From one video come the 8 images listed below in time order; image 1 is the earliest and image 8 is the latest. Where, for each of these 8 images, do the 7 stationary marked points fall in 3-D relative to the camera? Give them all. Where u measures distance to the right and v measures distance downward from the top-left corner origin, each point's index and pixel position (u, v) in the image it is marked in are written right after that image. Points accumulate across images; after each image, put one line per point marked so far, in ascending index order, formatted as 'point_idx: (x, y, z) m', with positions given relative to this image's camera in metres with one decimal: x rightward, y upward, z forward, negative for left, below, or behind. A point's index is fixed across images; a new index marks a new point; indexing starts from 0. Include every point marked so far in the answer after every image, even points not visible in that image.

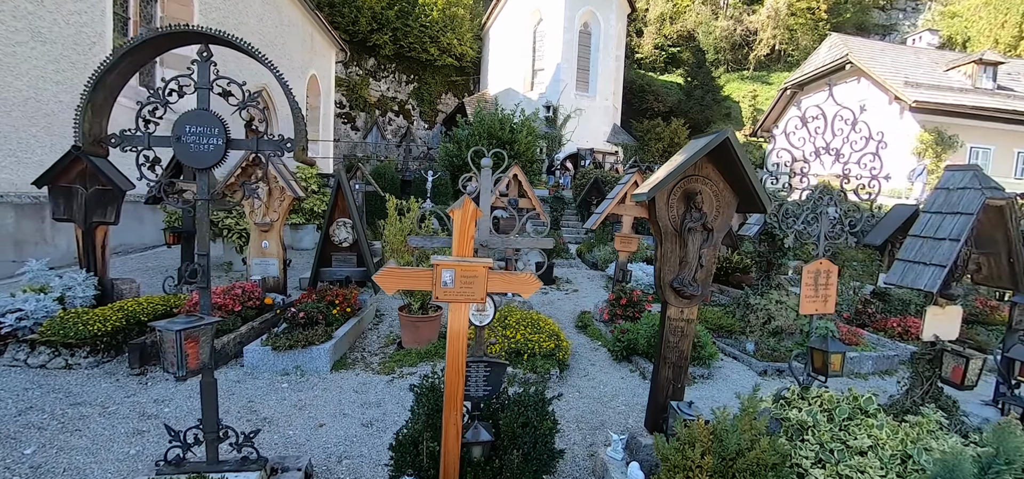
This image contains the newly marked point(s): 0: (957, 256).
0: (+3.0, -0.1, +3.1) m
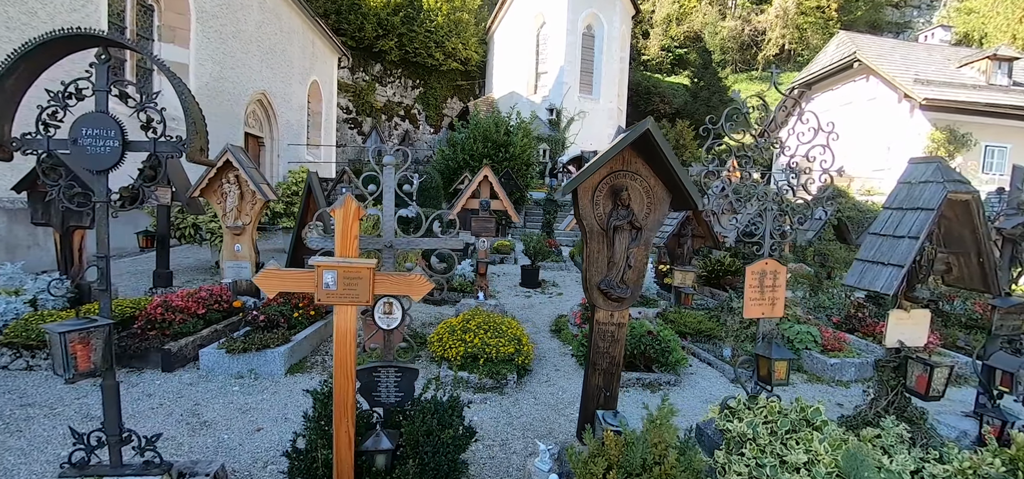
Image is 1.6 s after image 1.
0: (+2.5, -0.1, +2.9) m
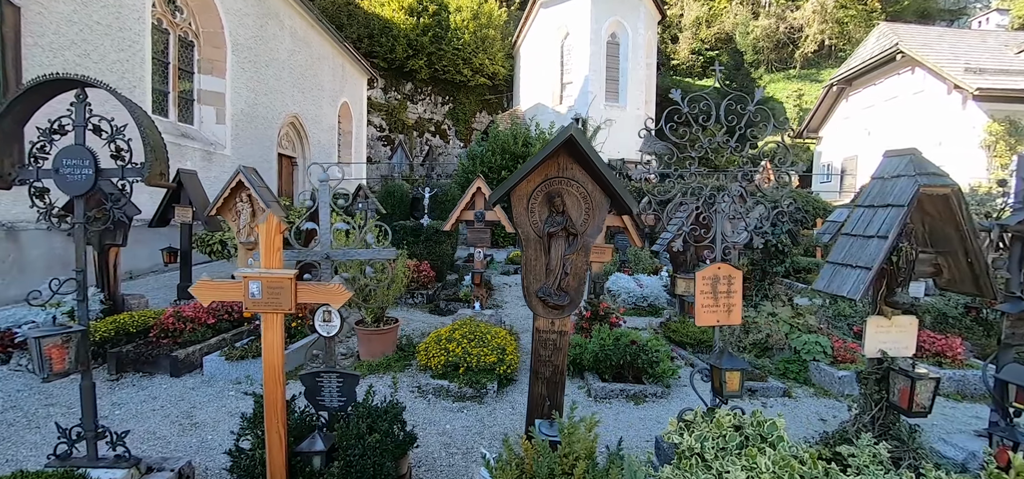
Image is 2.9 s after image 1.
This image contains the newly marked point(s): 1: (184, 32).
0: (+2.1, -0.1, +2.7) m
1: (-7.8, +4.9, +11.2) m
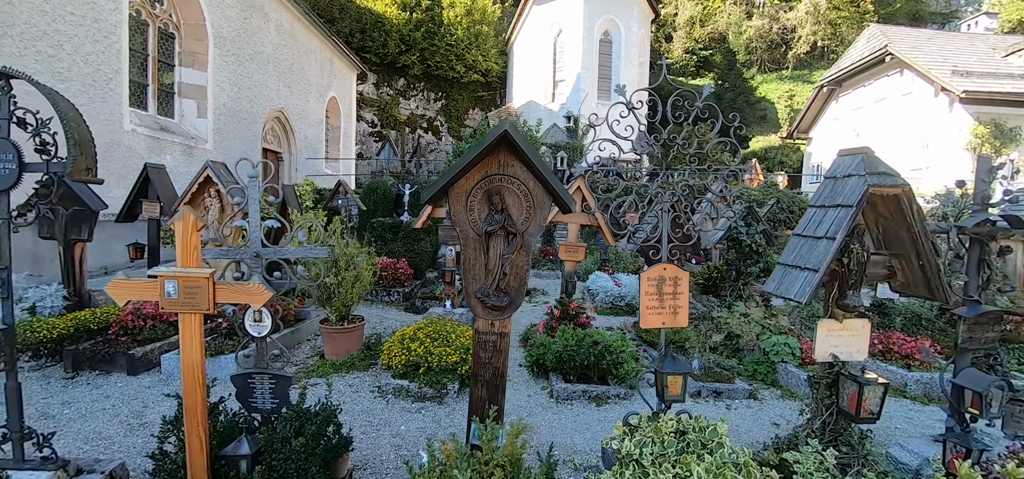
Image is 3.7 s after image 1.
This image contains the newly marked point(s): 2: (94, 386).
0: (+1.8, -0.1, +2.6) m
1: (-8.1, +5.0, +11.0) m
2: (-4.1, -1.5, +4.7) m
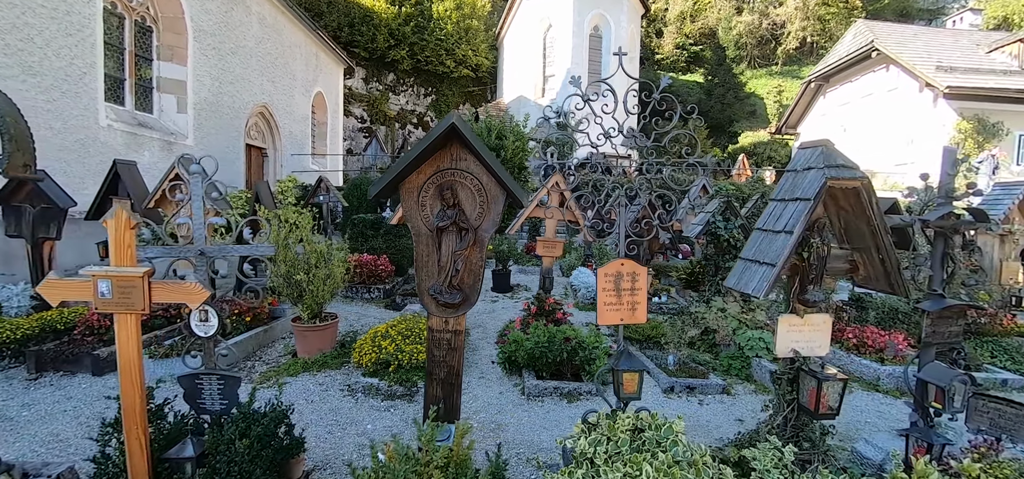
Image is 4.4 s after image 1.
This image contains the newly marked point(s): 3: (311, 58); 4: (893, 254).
0: (+1.5, -0.1, +2.6) m
1: (-8.5, +5.1, +10.8) m
2: (-4.4, -1.4, +4.6) m
3: (-7.5, +6.8, +17.7) m
4: (+2.3, -0.1, +2.8) m
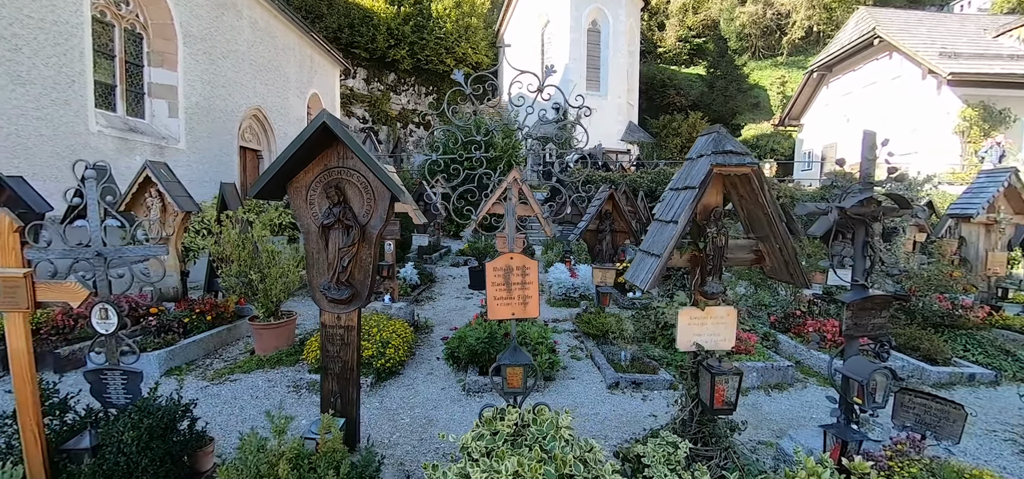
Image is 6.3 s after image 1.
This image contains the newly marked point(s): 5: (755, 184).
0: (+0.9, 0.0, +2.6) m
1: (-8.9, +5.0, +11.1) m
2: (-5.0, -1.5, +4.8) m
3: (-7.8, +6.8, +17.9) m
4: (+1.6, 0.0, +2.8) m
5: (+1.4, +0.3, +2.7) m
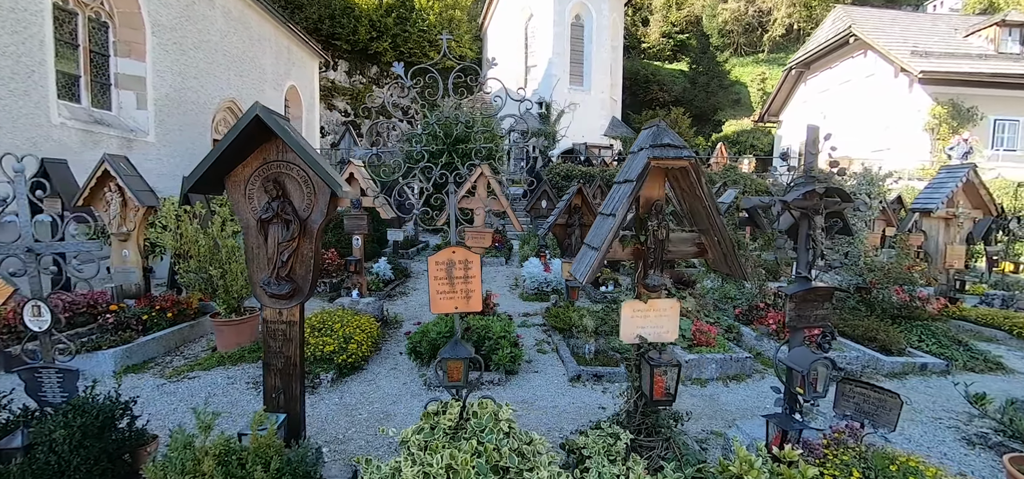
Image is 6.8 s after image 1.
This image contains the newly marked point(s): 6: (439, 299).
0: (+0.5, 0.0, +2.6) m
1: (-9.5, +5.1, +10.8) m
2: (-5.4, -1.4, +4.7) m
3: (-8.6, +7.0, +17.6) m
4: (+1.3, 0.0, +2.8) m
5: (+1.1, +0.3, +2.8) m
6: (-0.4, -0.4, +2.8) m
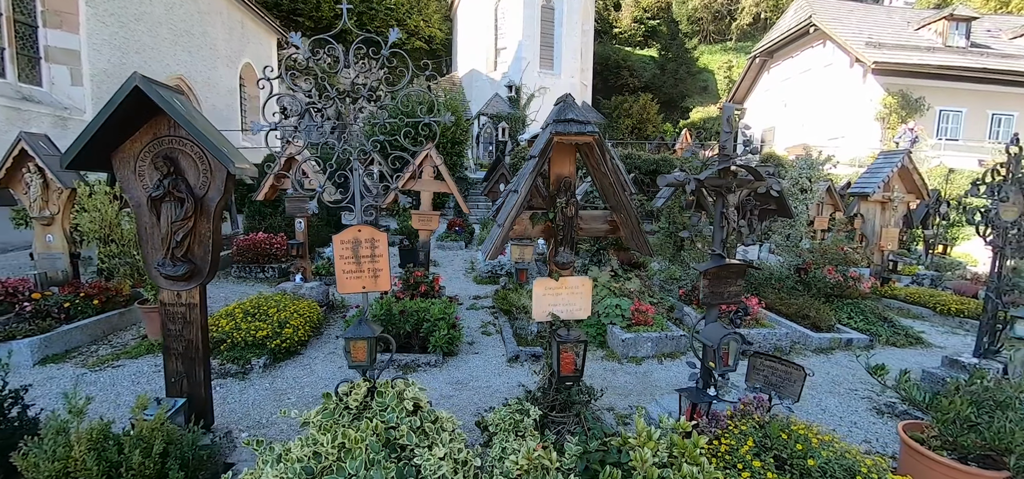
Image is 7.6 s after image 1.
0: (0.0, +0.1, +2.6) m
1: (-10.5, +5.5, +10.1) m
2: (-6.0, -1.3, +4.4) m
3: (-9.9, +7.5, +16.9) m
4: (+0.8, +0.1, +2.9) m
5: (+0.5, +0.5, +2.8) m
6: (-0.9, -0.2, +2.7) m
